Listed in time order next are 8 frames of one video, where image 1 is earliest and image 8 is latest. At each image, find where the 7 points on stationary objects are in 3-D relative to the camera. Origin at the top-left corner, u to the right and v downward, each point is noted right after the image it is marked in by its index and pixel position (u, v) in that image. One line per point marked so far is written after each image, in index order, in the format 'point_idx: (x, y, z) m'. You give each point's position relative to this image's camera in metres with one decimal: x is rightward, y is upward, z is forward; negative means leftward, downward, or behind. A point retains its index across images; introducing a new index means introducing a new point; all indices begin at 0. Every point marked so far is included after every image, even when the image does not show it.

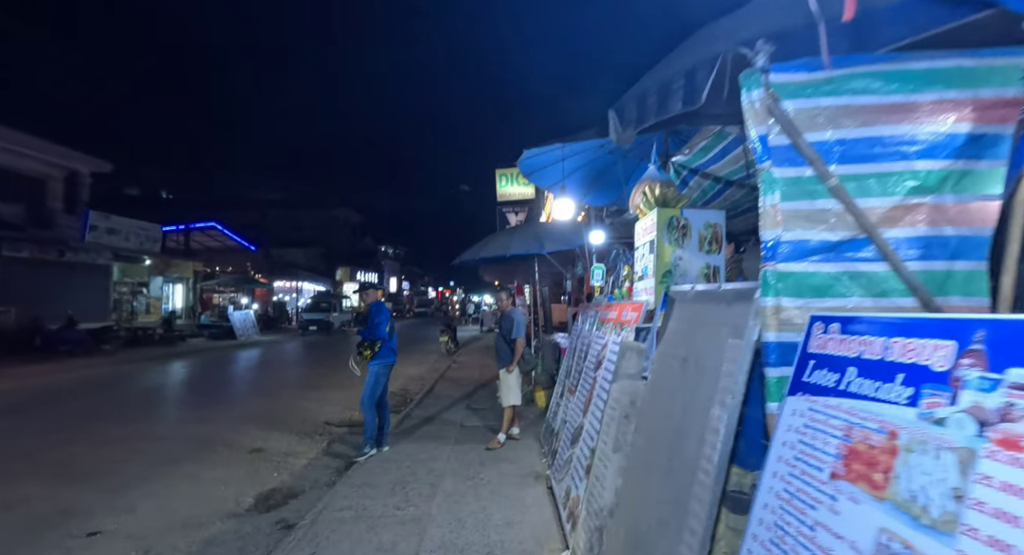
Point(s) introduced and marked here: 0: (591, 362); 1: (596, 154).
0: (+0.8, -0.8, +4.5) m
1: (+0.8, +1.3, +4.7) m
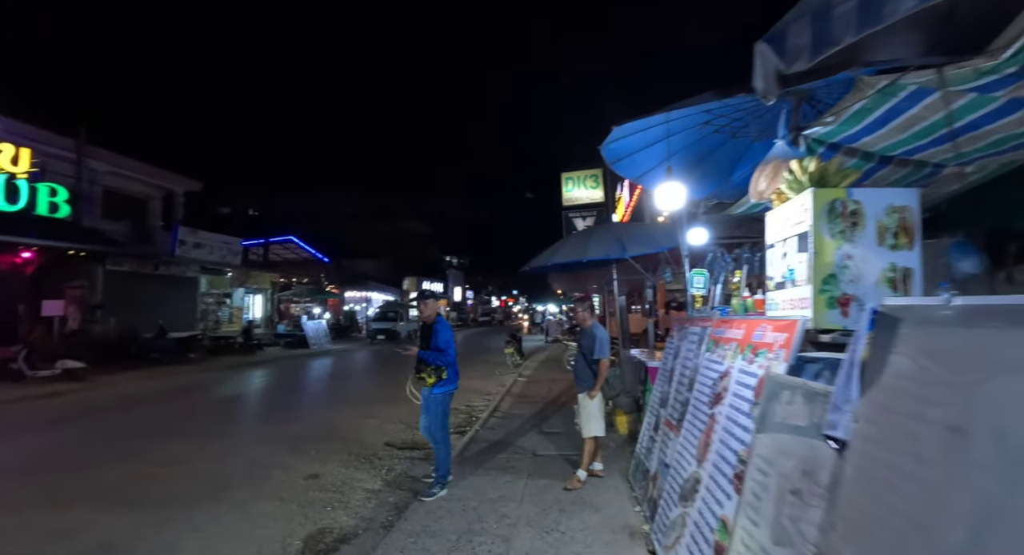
0: (+1.4, -0.9, +3.5) m
1: (+1.5, +1.2, +3.7) m
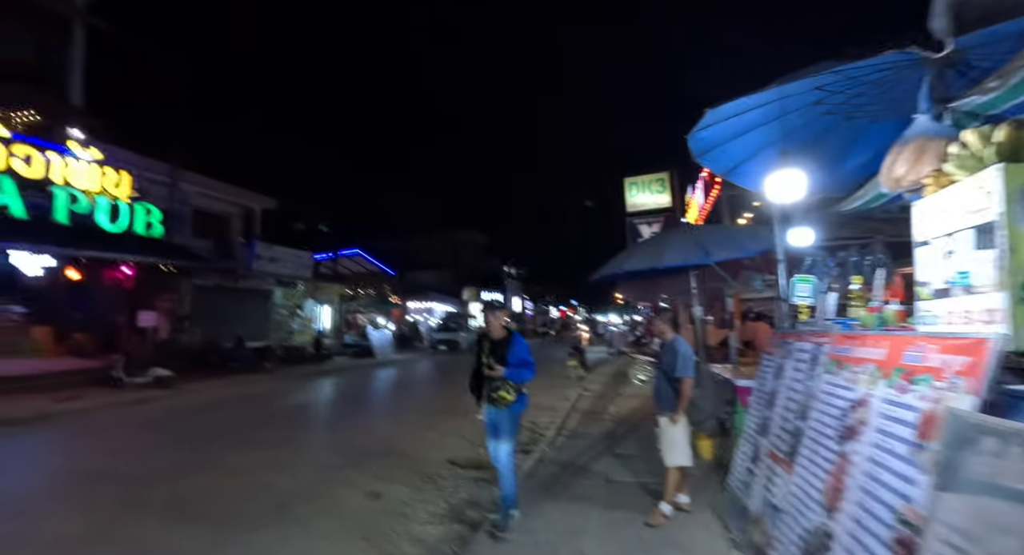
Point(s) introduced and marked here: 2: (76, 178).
0: (+1.9, -0.9, +2.9) m
1: (+2.0, +1.2, +3.2) m
2: (-11.9, +2.8, +12.6) m
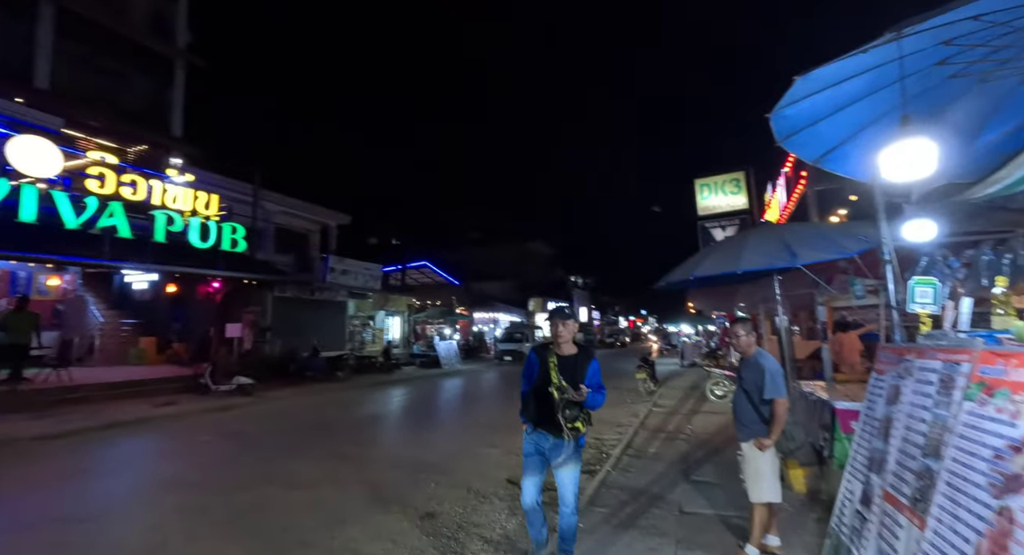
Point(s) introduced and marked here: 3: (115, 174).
0: (+2.2, -0.9, +2.2) m
1: (+2.3, +1.2, +2.5) m
2: (-10.1, +2.3, +13.9) m
3: (-10.7, +2.8, +12.6) m
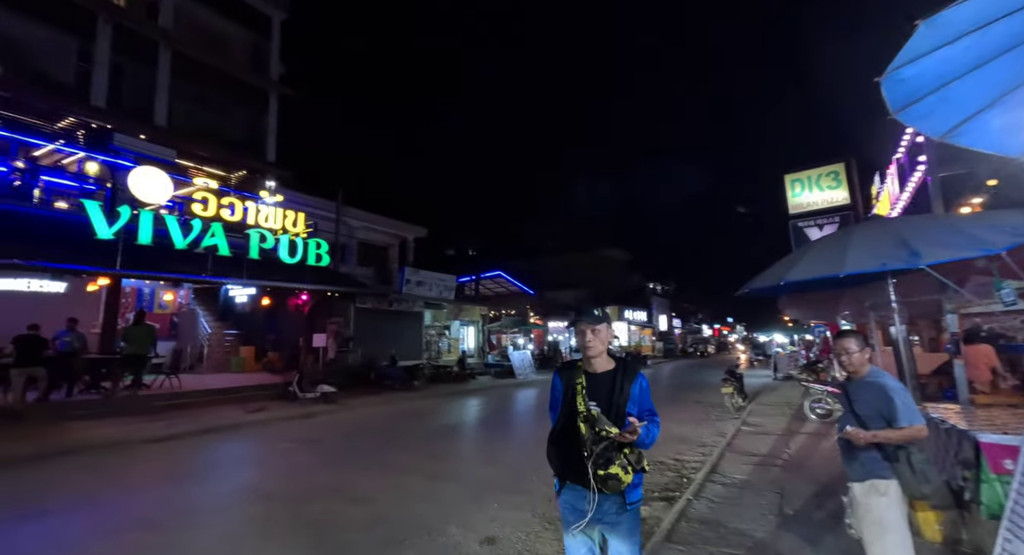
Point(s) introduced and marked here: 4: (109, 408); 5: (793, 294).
0: (+2.3, -0.9, +1.5) m
1: (+2.5, +1.2, +1.8) m
2: (-8.0, +1.9, +15.0) m
3: (-8.8, +2.3, +13.9) m
4: (-9.4, -3.1, +10.9) m
5: (+3.4, -0.2, +5.7) m
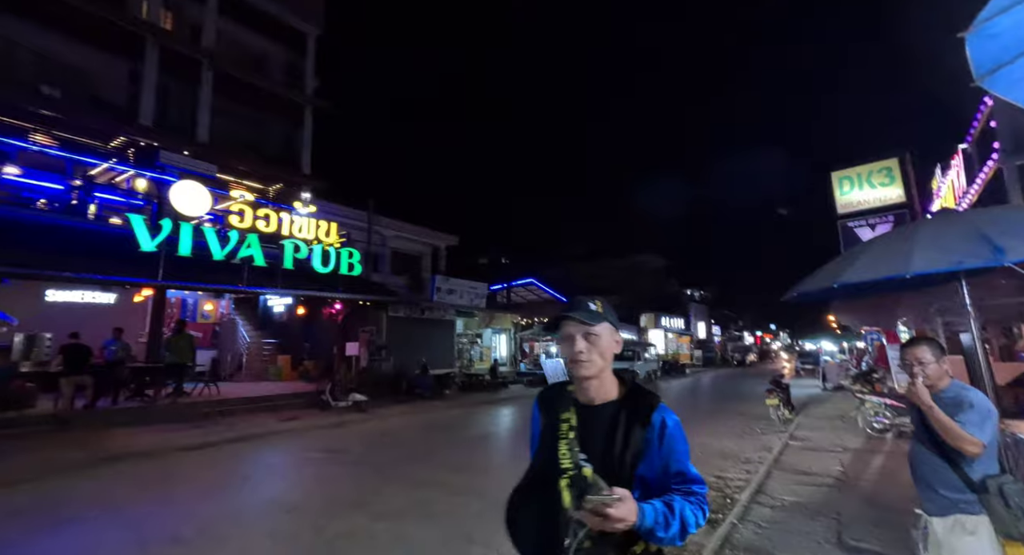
0: (+2.3, -0.9, +1.1) m
1: (+2.5, +1.2, +1.4) m
2: (-7.1, +1.6, +15.3) m
3: (-7.9, +2.0, +14.2) m
4: (-8.7, -3.3, +11.2) m
5: (+3.7, -0.2, +5.2) m
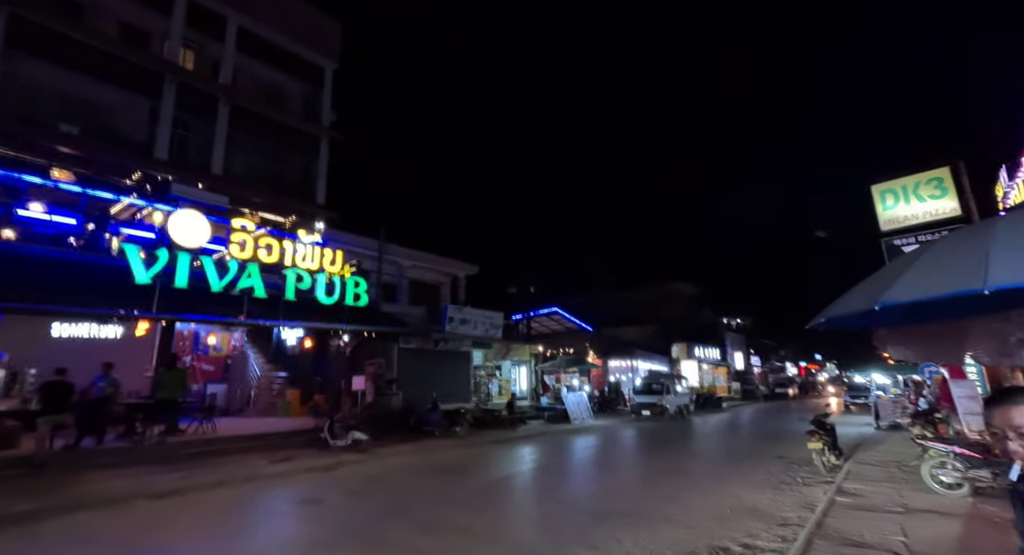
0: (+1.7, -0.8, 0.0) m
1: (+1.8, +1.2, +0.5) m
2: (-6.8, +0.6, +15.0) m
3: (-7.7, +1.1, +14.0) m
4: (-8.6, -4.1, +10.7) m
5: (+3.3, -0.4, +4.0) m
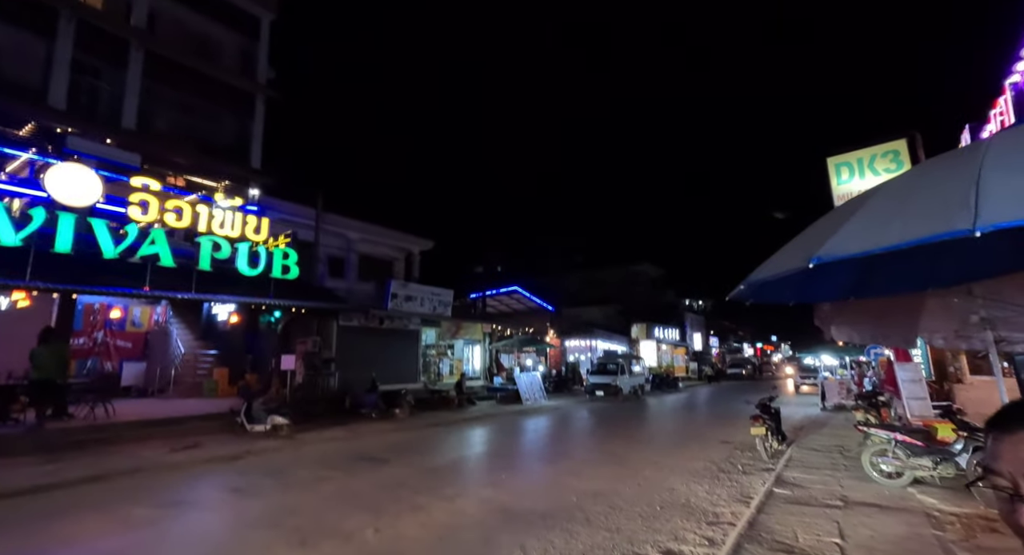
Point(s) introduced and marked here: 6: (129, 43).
0: (+0.9, -0.7, -0.9) m
1: (+1.0, +1.3, -0.5) m
2: (-8.5, +1.5, +13.5) m
3: (-9.3, +2.0, +12.3) m
4: (-10.2, -3.3, +9.2) m
5: (+2.3, -0.2, +3.2) m
6: (-13.7, +8.4, +16.7) m
